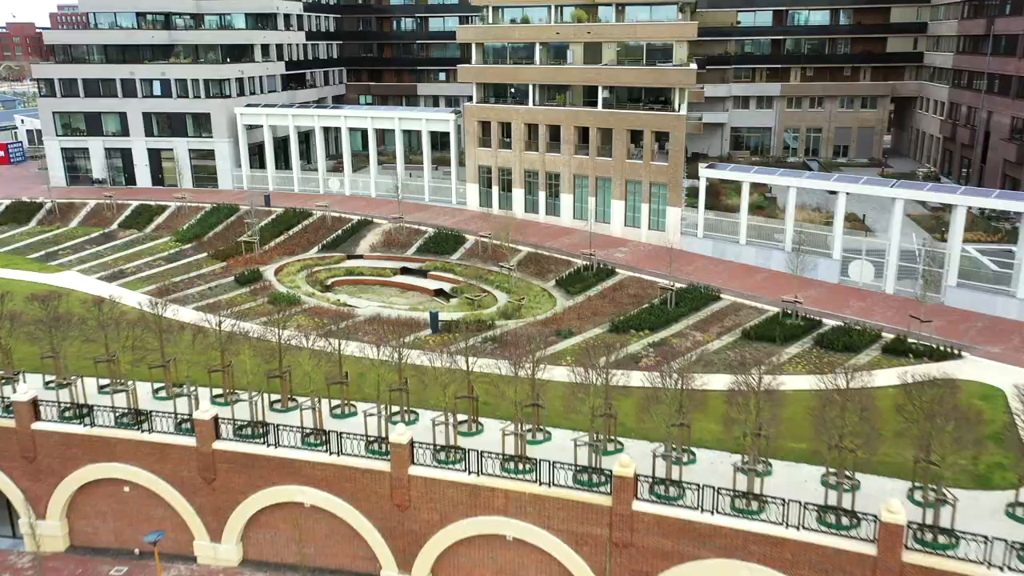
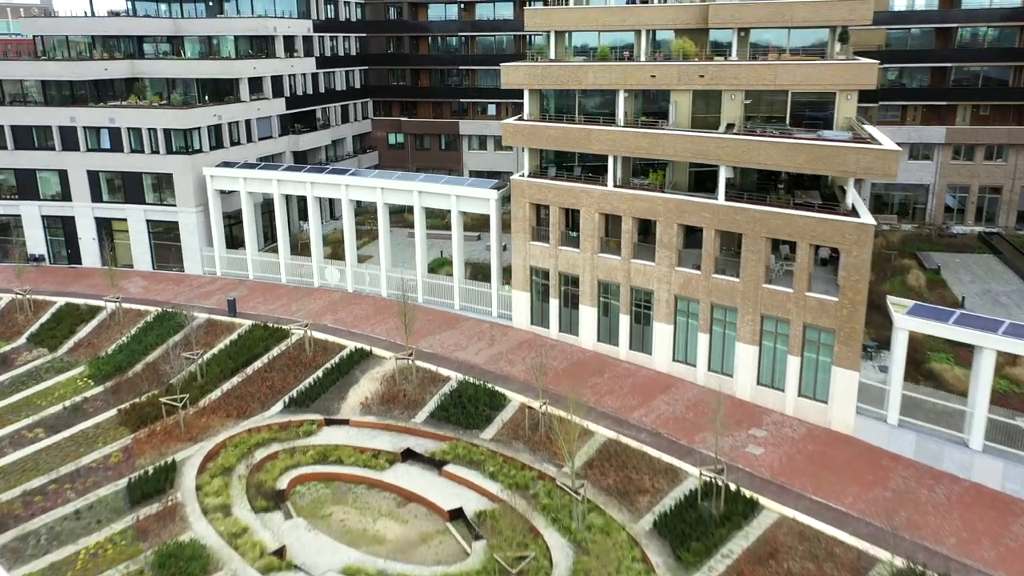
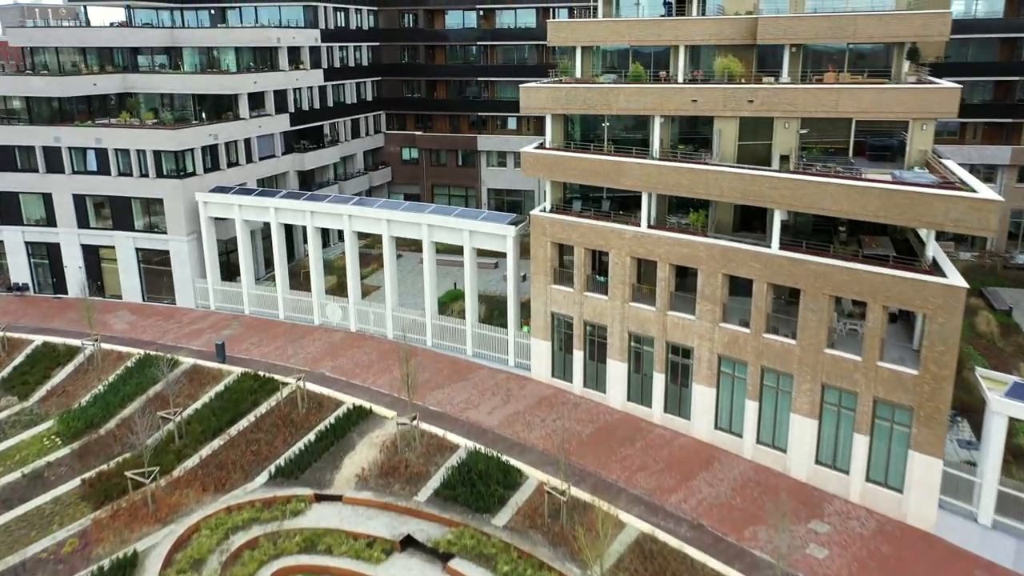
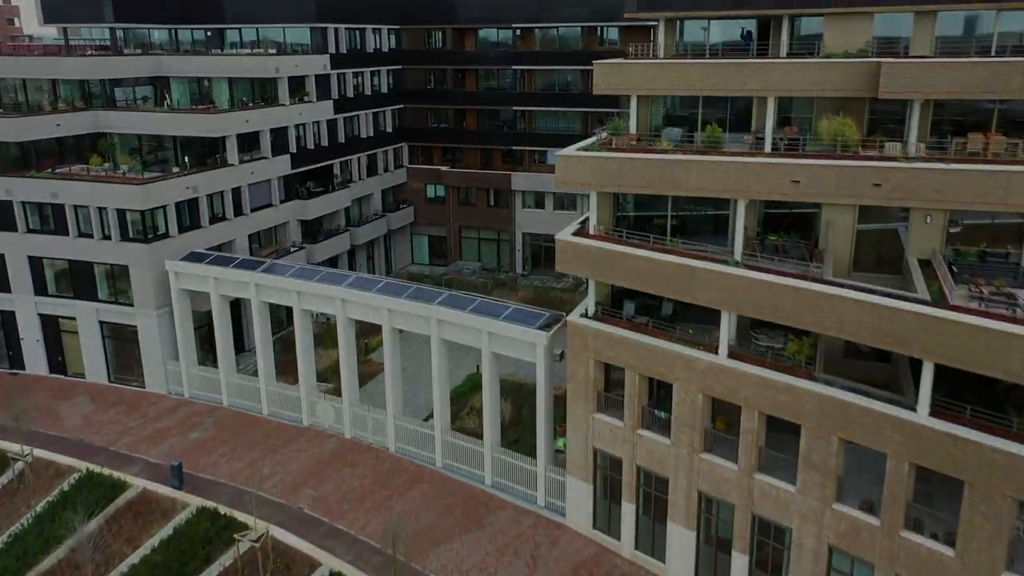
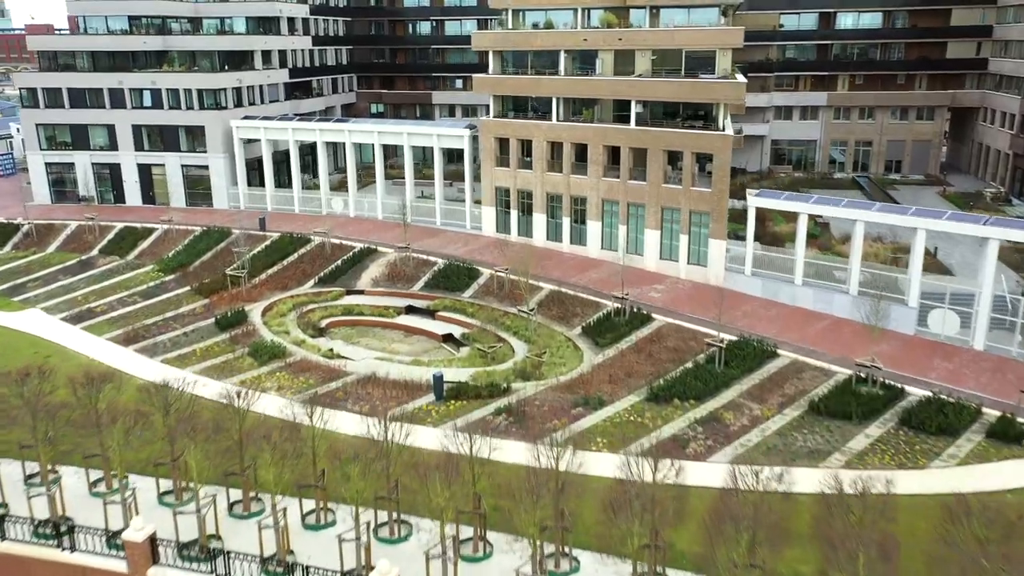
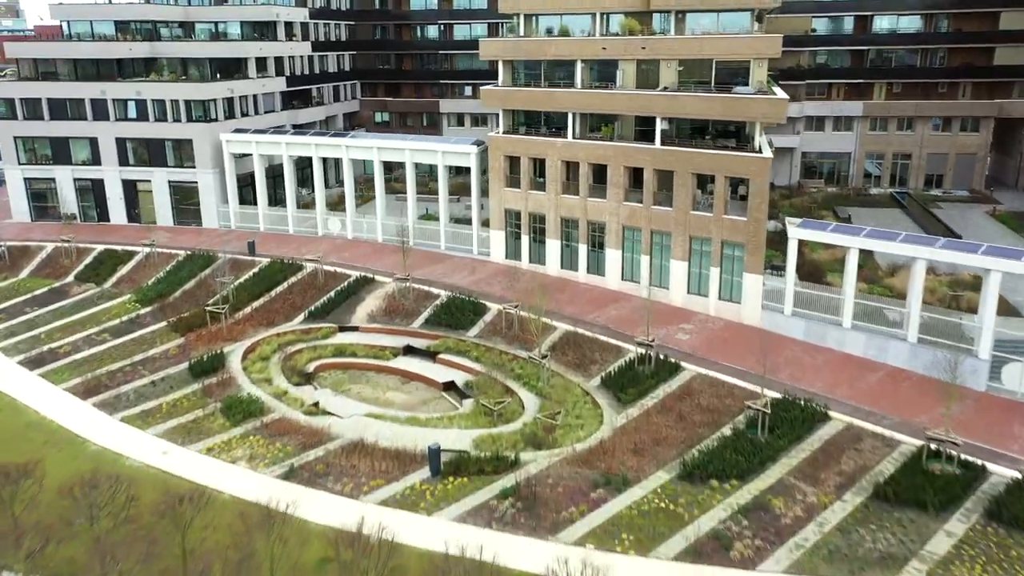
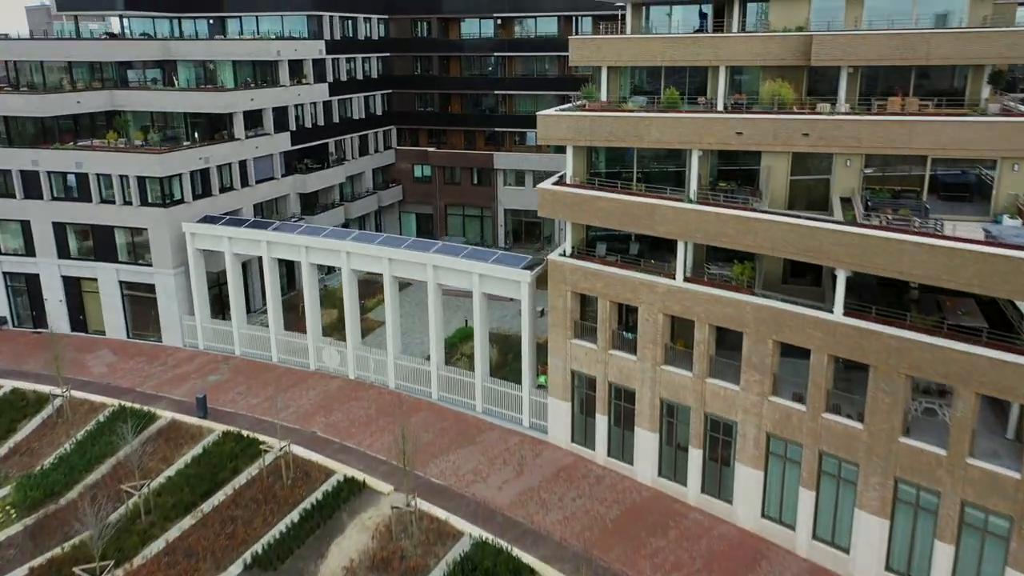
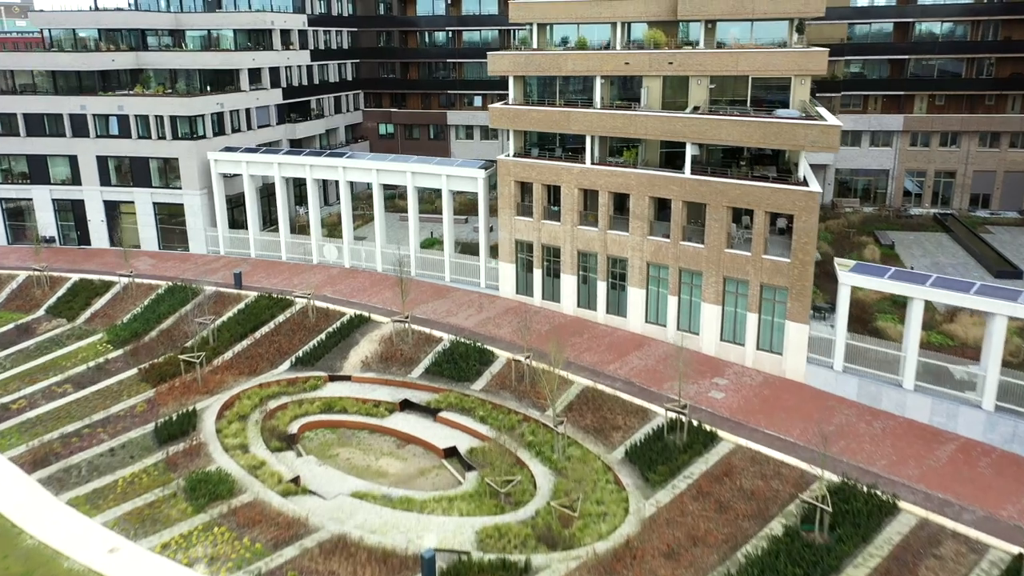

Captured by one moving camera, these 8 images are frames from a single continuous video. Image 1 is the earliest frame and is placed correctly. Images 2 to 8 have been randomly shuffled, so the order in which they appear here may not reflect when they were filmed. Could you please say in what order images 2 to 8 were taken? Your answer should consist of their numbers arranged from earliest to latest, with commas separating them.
5, 6, 8, 2, 3, 7, 4
